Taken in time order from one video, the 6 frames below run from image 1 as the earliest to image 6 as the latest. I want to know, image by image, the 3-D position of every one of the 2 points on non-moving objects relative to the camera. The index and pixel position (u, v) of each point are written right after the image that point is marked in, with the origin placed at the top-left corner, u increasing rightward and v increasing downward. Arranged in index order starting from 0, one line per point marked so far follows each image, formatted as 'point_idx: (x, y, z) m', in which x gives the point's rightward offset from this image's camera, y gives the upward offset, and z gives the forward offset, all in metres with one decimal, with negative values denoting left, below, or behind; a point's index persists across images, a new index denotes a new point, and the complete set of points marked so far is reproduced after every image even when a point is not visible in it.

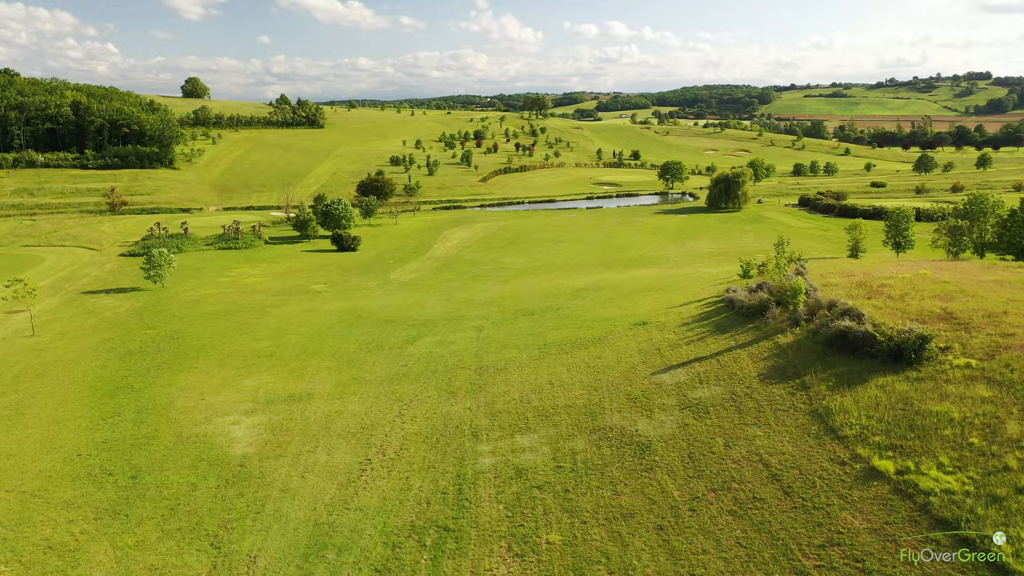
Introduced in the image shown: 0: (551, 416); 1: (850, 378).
0: (+1.2, -4.0, +19.7) m
1: (+9.3, -2.5, +17.7) m
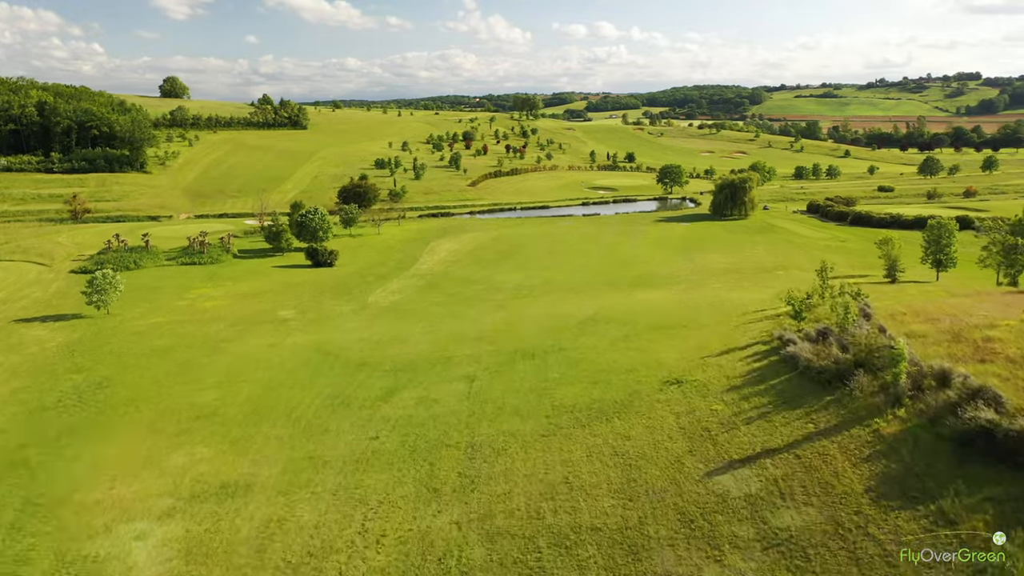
0: (+1.3, -5.7, +13.9) m
1: (+9.5, -4.2, +12.0) m
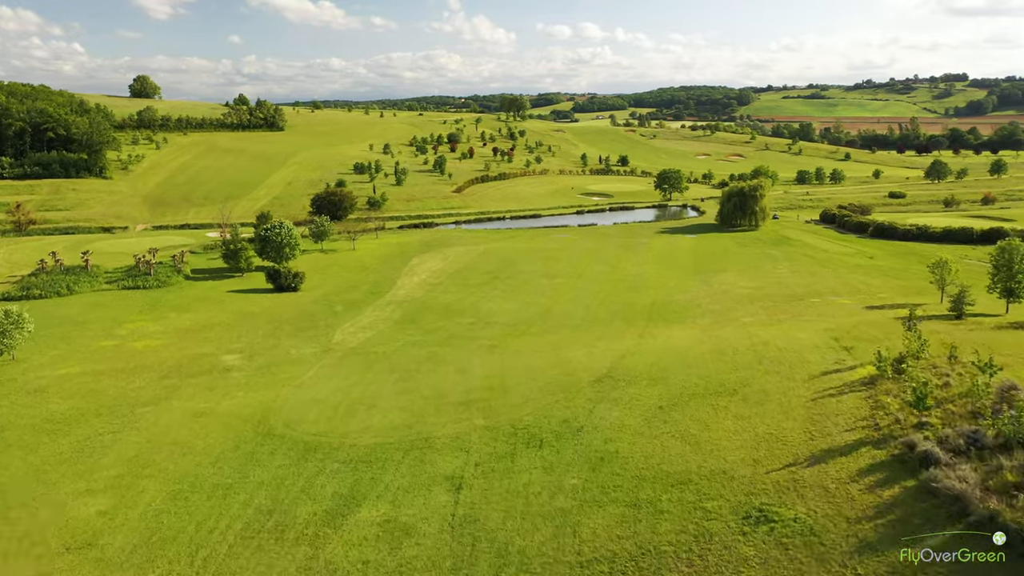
0: (+1.7, -7.8, +6.6) m
1: (+9.9, -6.2, +4.8) m
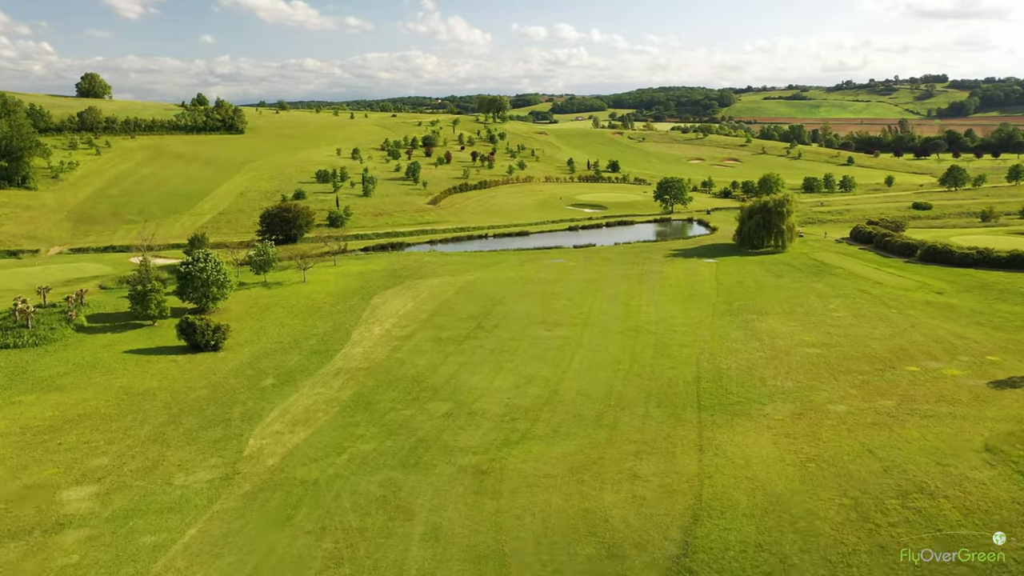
0: (+2.6, -11.2, -5.4) m
1: (+10.9, -9.5, -6.8) m
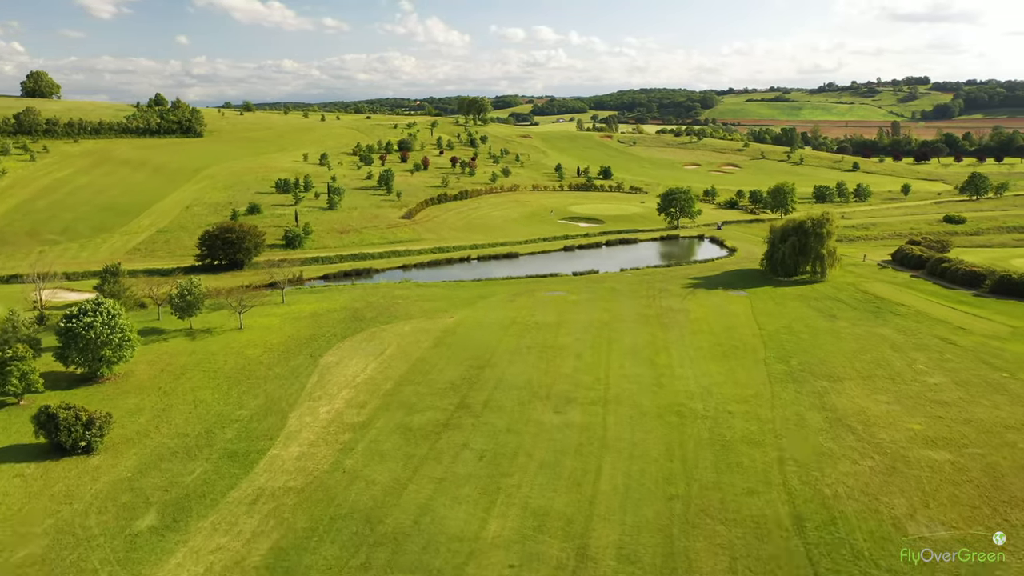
0: (+4.0, -14.2, -16.5) m
1: (+12.2, -12.5, -17.7) m
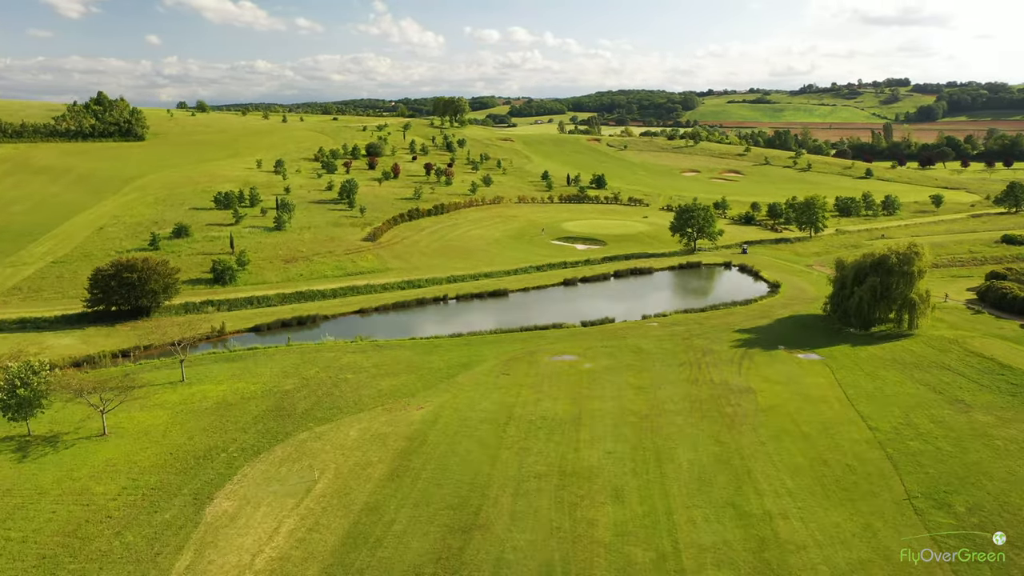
0: (+6.1, -18.0, -30.4) m
1: (+14.4, -16.2, -31.3) m
